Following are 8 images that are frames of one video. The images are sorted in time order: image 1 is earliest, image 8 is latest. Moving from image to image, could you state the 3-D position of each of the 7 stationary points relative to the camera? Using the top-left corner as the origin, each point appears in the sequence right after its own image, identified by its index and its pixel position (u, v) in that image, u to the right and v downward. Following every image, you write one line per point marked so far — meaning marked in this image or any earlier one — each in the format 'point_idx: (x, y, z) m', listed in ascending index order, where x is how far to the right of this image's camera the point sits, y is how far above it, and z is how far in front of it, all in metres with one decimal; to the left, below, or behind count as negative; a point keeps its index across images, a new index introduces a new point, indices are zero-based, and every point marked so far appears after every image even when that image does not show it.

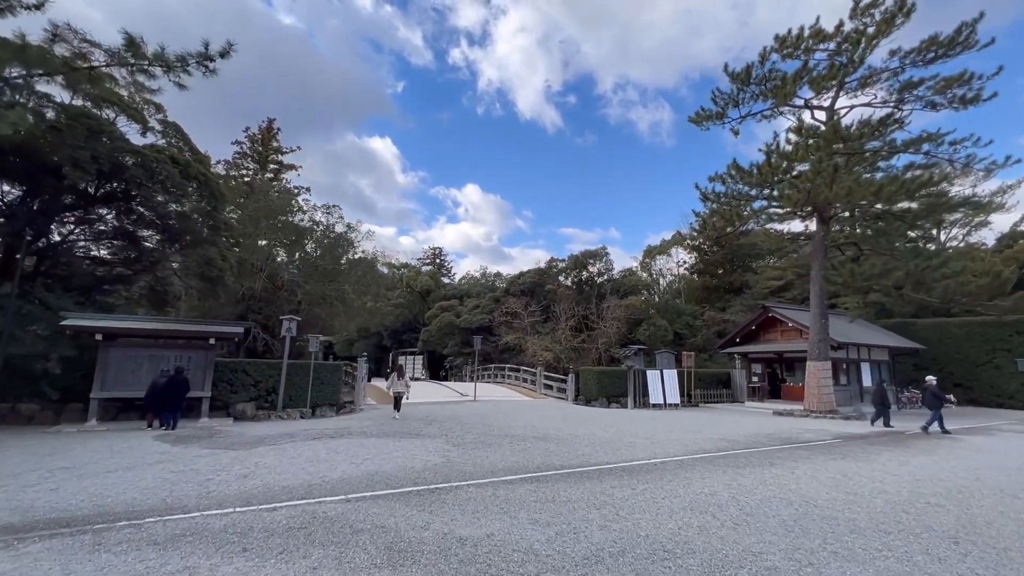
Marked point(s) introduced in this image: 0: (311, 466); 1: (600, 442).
0: (-2.7, -2.4, +6.3) m
1: (+1.6, -2.9, +8.6) m
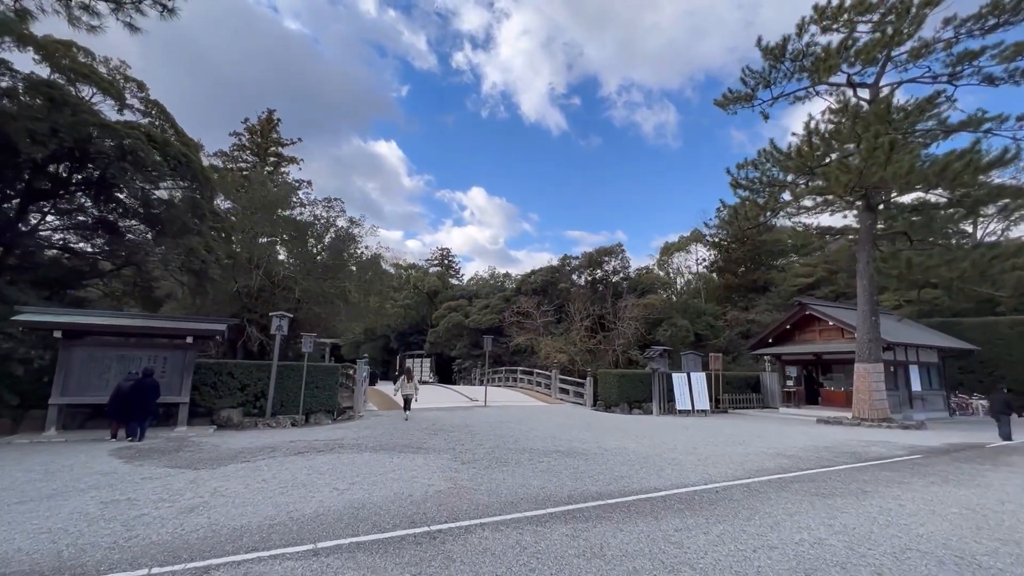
0: (-2.5, -2.2, +5.0) m
1: (+1.9, -2.6, +7.2) m
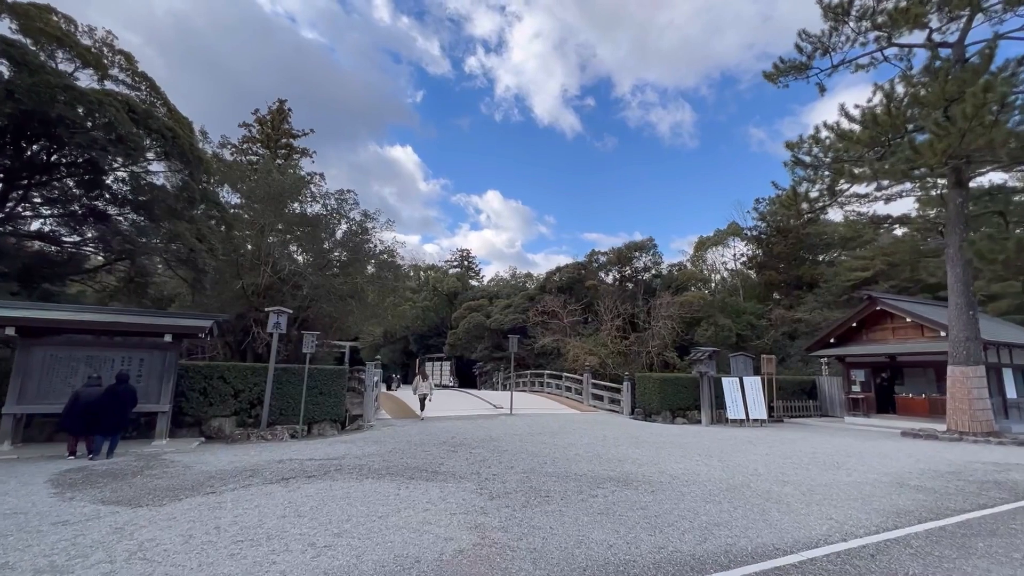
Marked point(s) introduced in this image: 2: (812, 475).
0: (-2.0, -1.9, +3.4) m
1: (+2.4, -2.4, +5.4) m
2: (+4.2, -2.6, +6.6) m
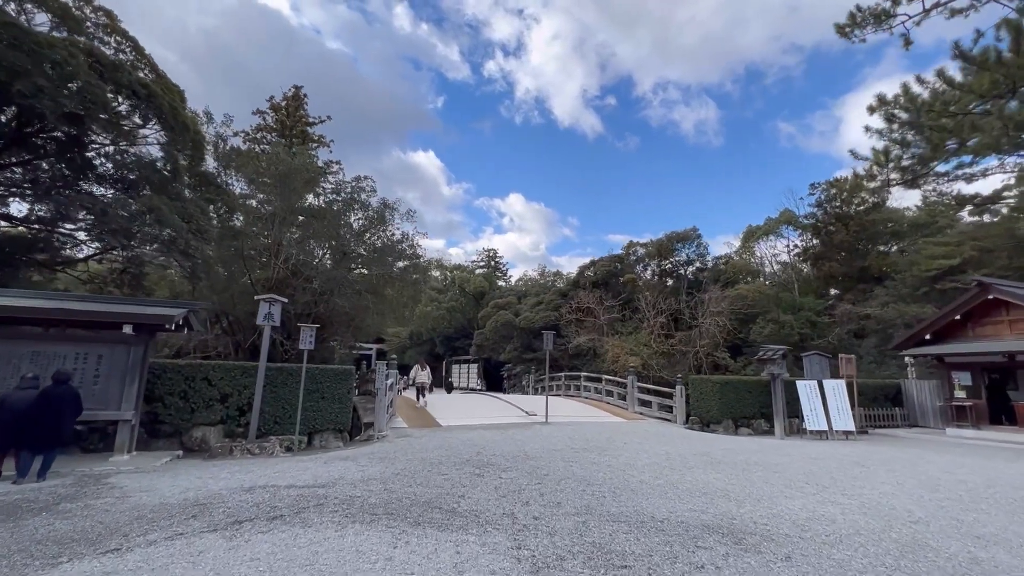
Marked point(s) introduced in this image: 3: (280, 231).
0: (-1.8, -1.6, +1.6) m
1: (+2.8, -2.0, +3.4) m
2: (+4.7, -2.2, +4.4) m
3: (-7.3, +1.8, +14.8) m
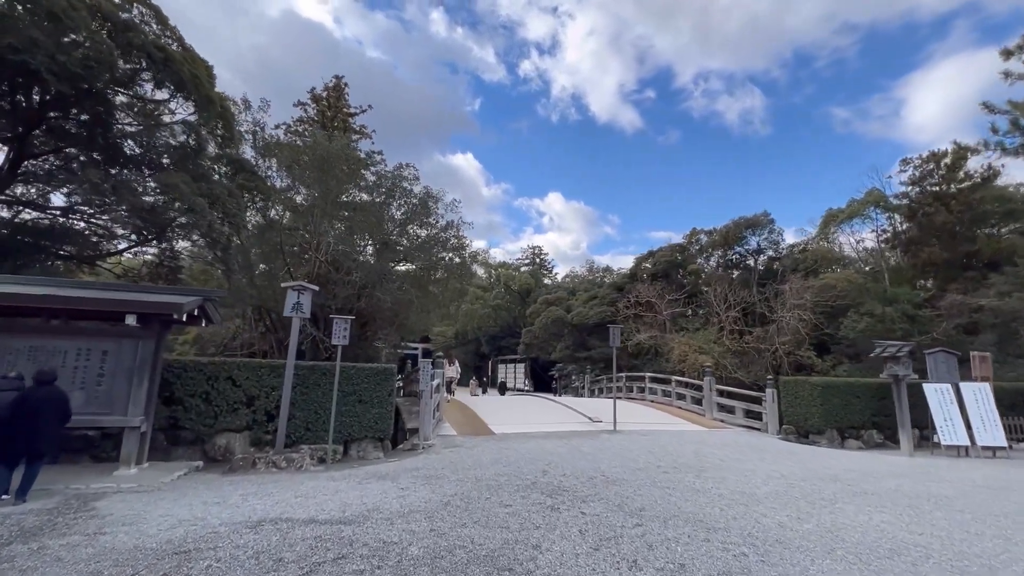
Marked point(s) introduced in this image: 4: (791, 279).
0: (-1.3, -1.3, +0.3) m
1: (+3.4, -1.7, +1.6) m
2: (+5.3, -1.9, +2.5) m
3: (-5.7, +2.0, +13.9) m
4: (+11.2, +0.4, +18.8) m
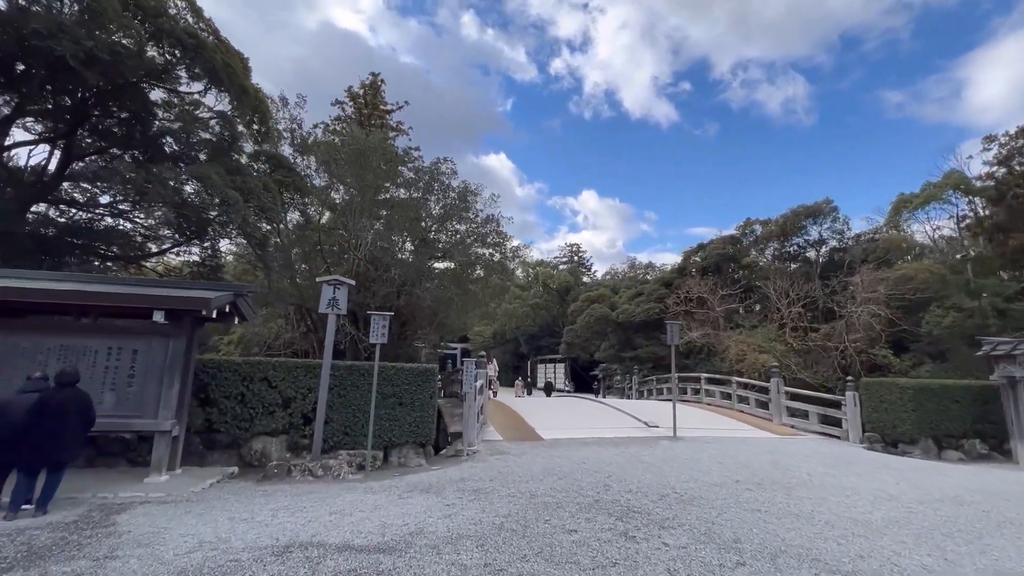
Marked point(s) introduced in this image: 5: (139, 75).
0: (-1.1, -1.2, -0.3) m
1: (+3.7, -1.5, +0.6) m
2: (+5.7, -1.7, +1.4) m
3: (-4.5, +2.0, +13.6) m
4: (+12.7, +0.6, +17.1) m
5: (-7.0, +4.0, +8.6) m
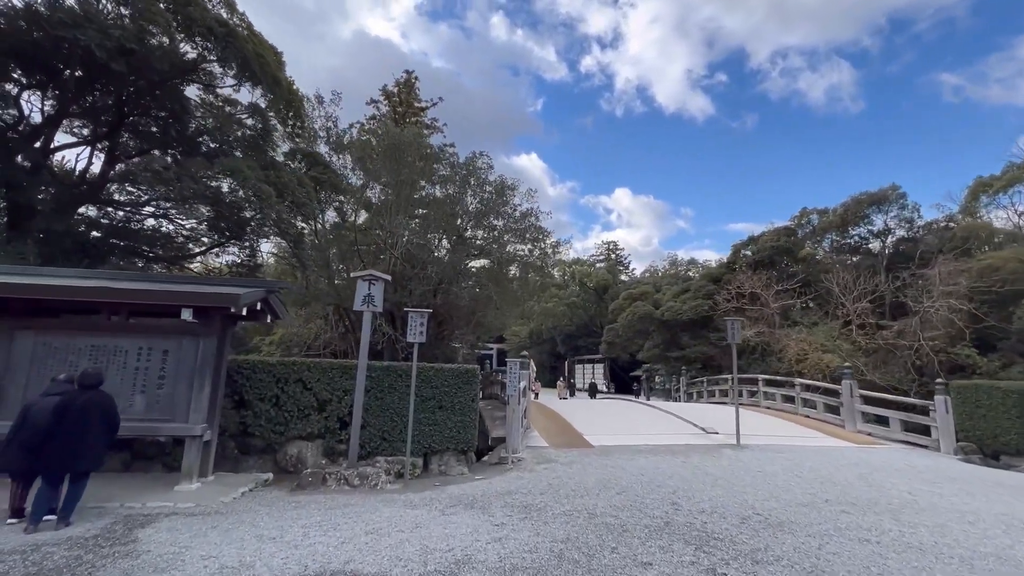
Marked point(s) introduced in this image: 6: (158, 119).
0: (-1.0, -1.2, -0.9) m
1: (+3.9, -1.4, -0.2) m
2: (+5.9, -1.6, +0.3) m
3: (-3.4, +2.1, +13.3) m
4: (+14.1, +0.9, +15.5) m
5: (-6.2, +4.0, +8.5) m
6: (-6.9, +3.3, +9.1) m
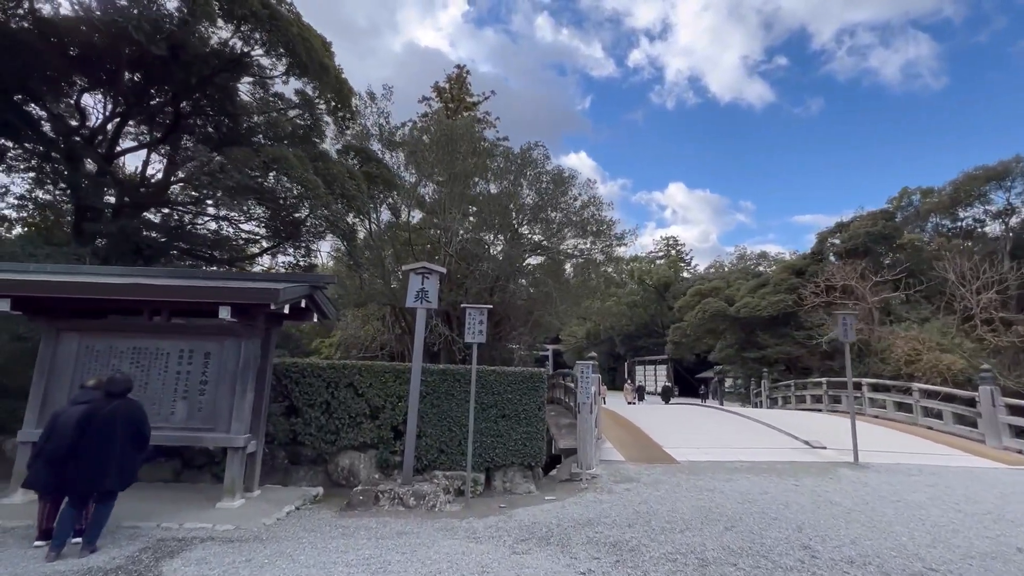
0: (-0.9, -1.1, -1.6) m
1: (+4.0, -1.2, -1.5) m
2: (+6.1, -1.3, -1.2) m
3: (-1.8, +2.1, +12.7) m
4: (+15.9, +1.2, +13.0) m
5: (-5.2, +3.9, +8.3) m
6: (-5.8, +3.3, +9.0) m
